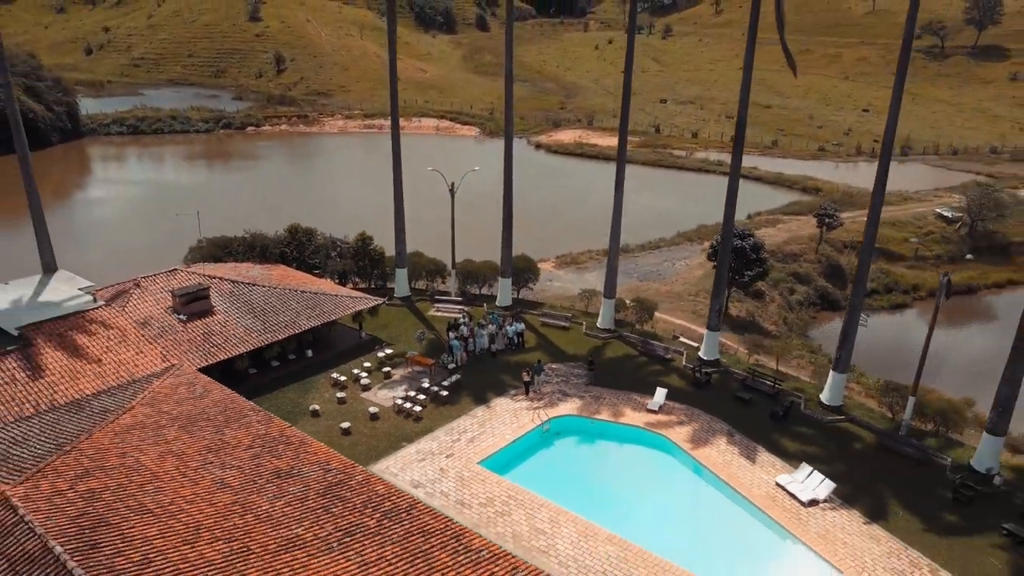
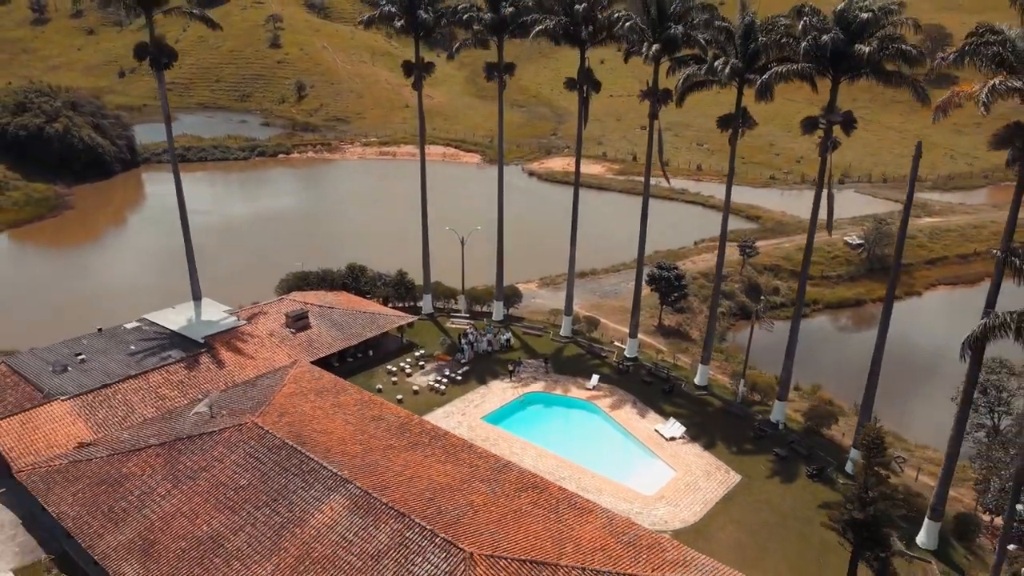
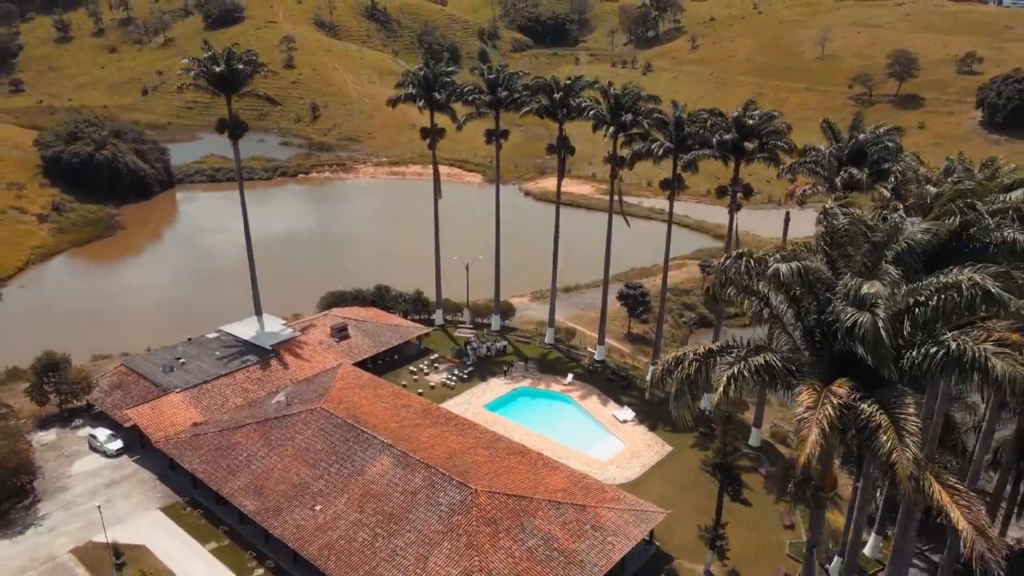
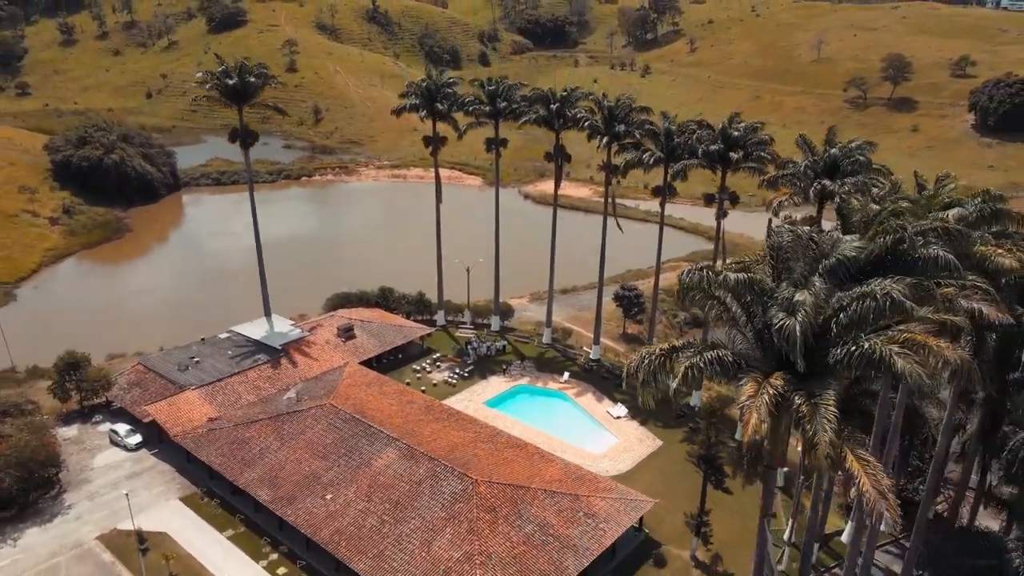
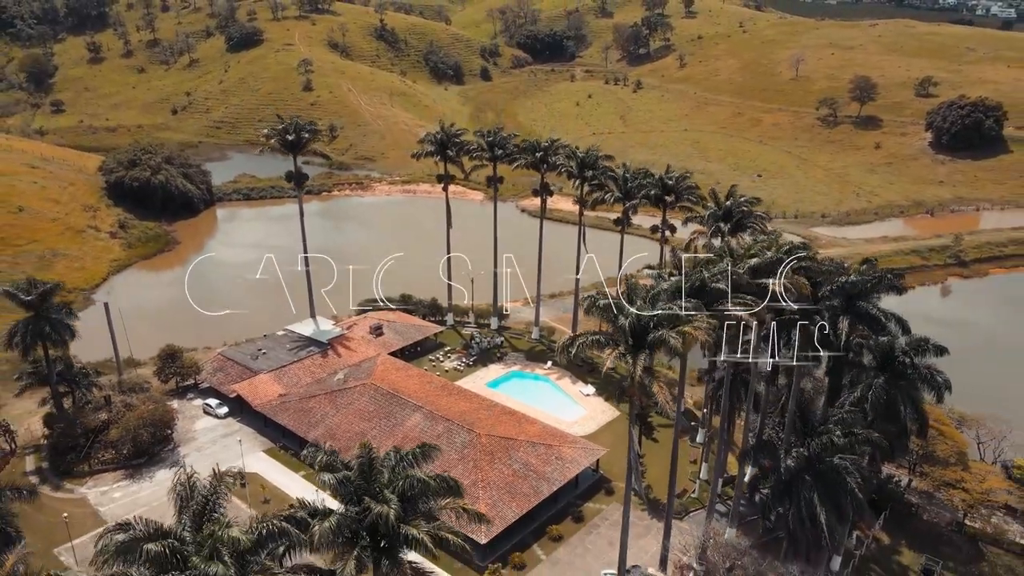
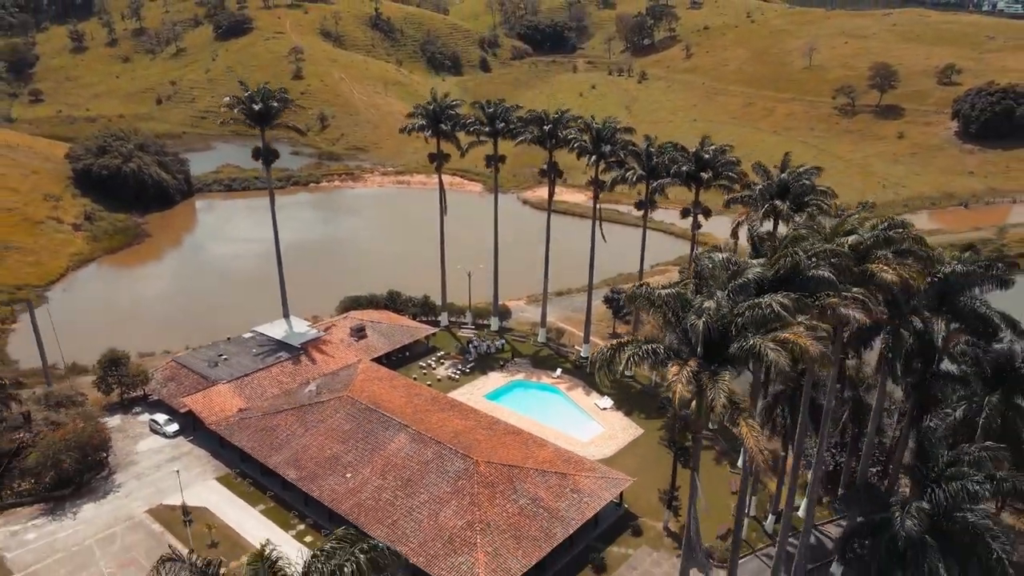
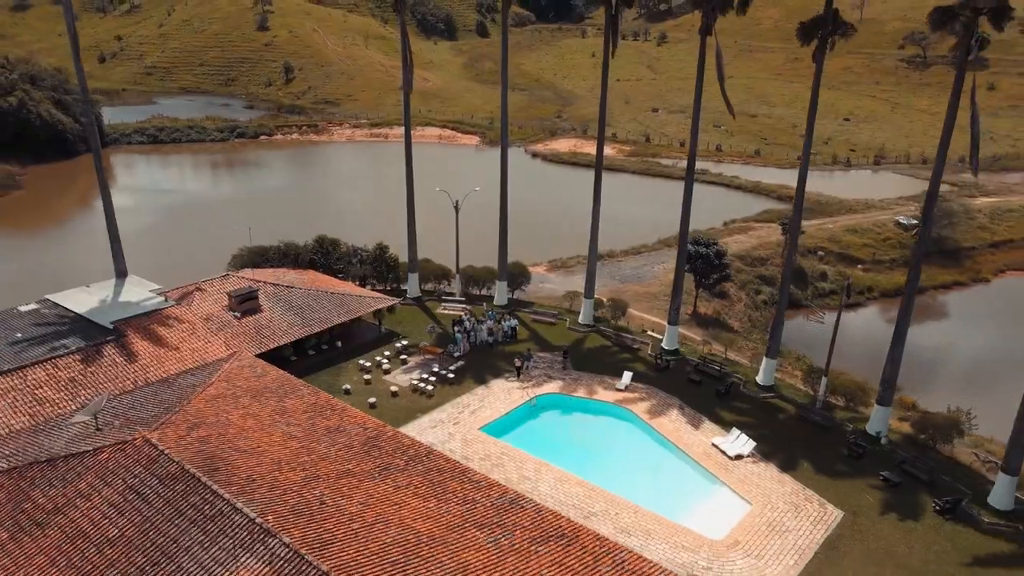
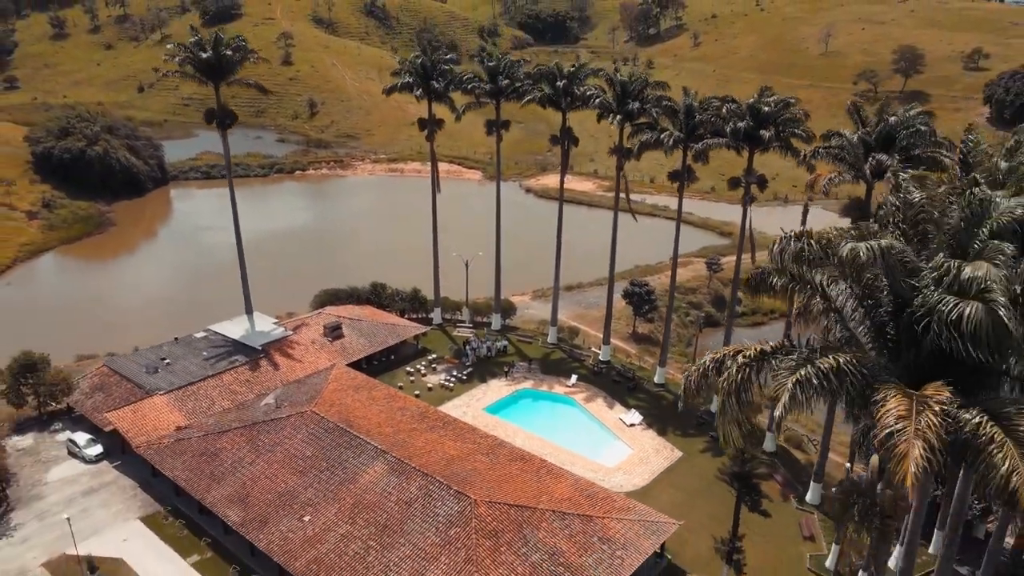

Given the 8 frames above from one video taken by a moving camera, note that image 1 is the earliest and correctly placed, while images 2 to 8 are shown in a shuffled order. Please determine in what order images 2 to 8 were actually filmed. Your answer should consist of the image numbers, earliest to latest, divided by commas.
7, 2, 8, 3, 4, 6, 5
